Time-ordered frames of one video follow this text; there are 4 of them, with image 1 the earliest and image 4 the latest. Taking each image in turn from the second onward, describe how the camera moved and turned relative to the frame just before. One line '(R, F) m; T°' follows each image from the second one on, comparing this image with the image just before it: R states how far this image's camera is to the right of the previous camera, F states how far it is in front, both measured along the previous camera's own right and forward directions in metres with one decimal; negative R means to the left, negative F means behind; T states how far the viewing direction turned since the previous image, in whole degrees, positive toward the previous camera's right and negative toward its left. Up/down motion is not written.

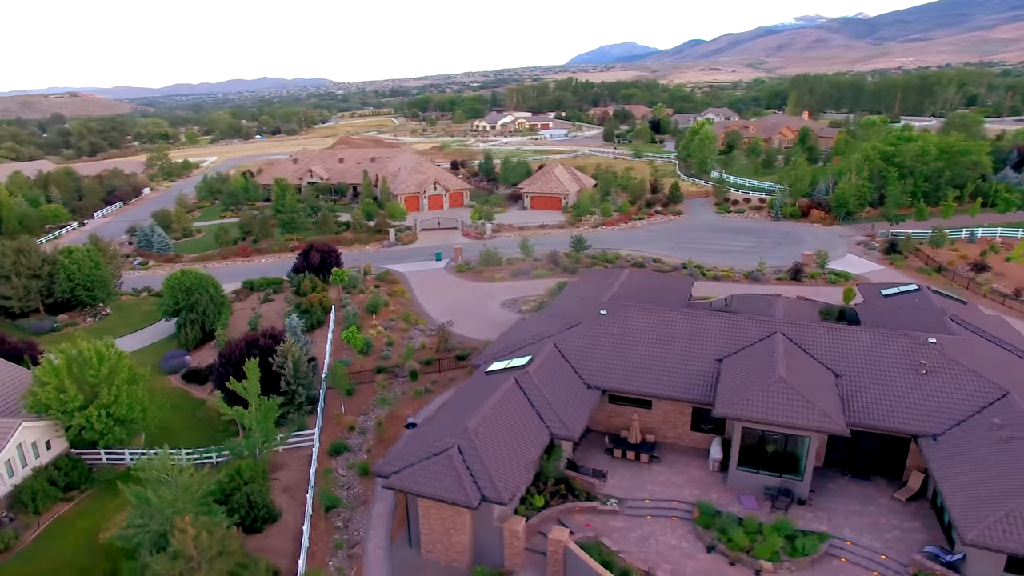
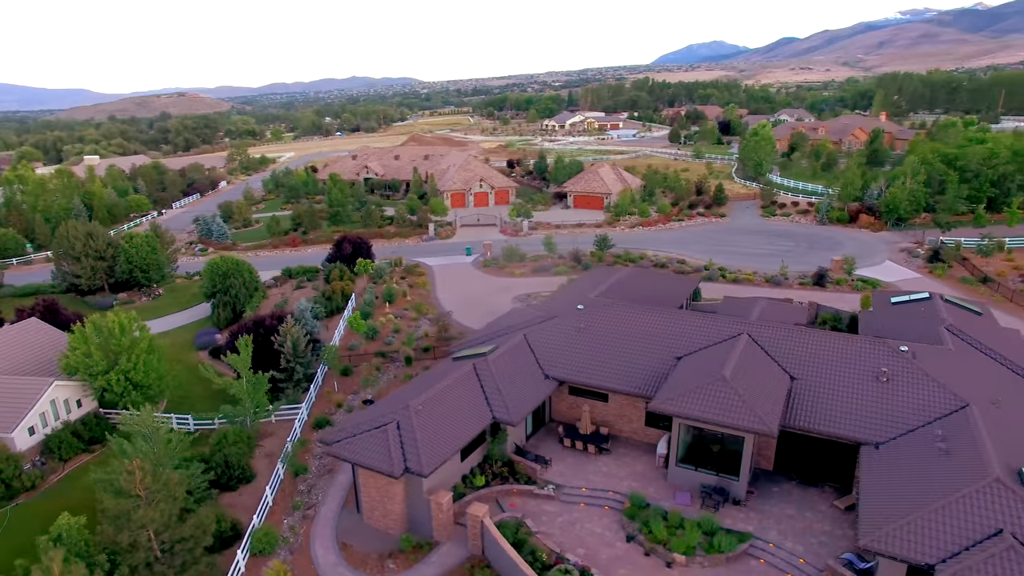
(+4.1, -0.7) m; -7°
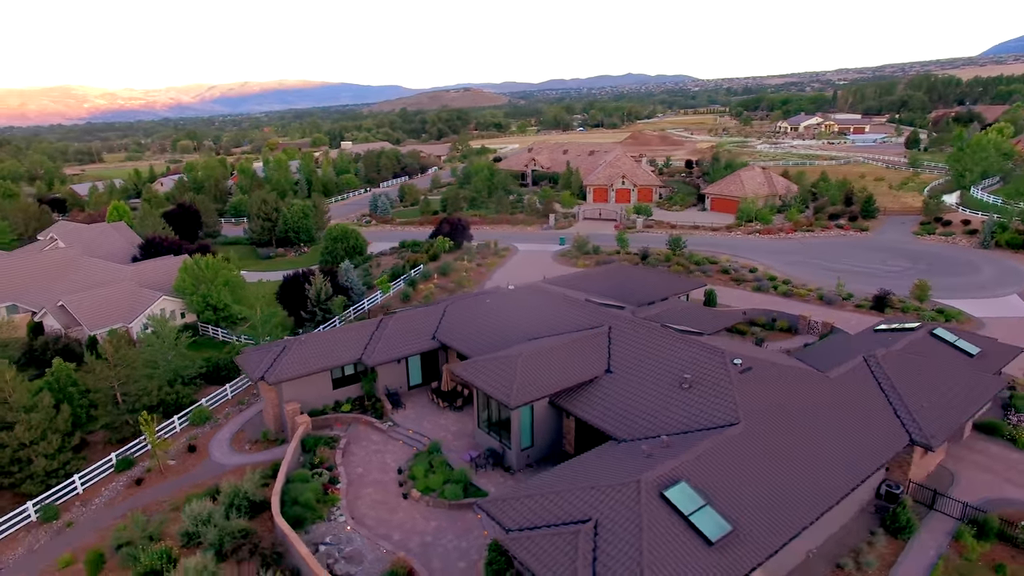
(+13.9, -0.1) m; -23°
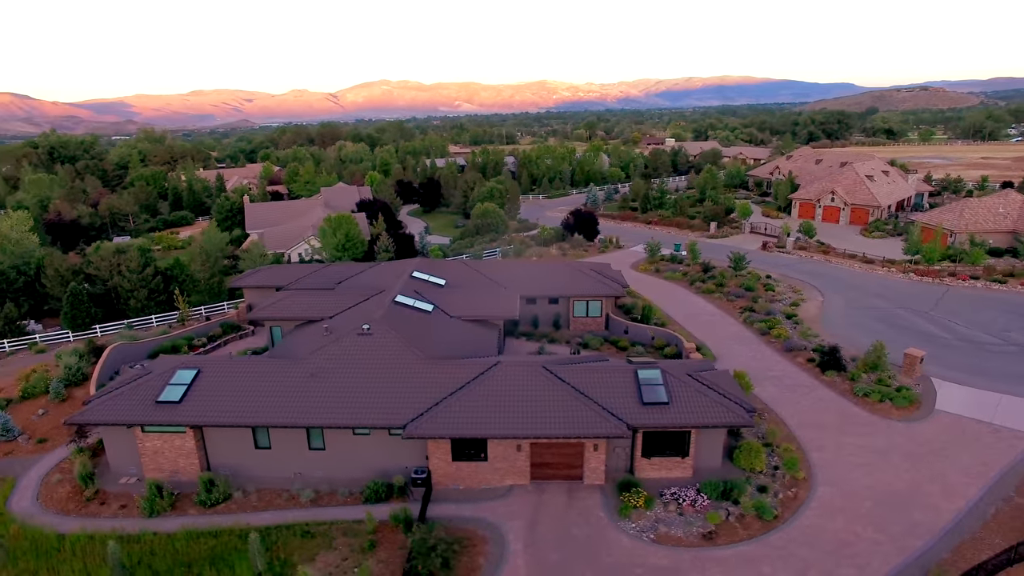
(+24.4, +3.7) m; -36°
